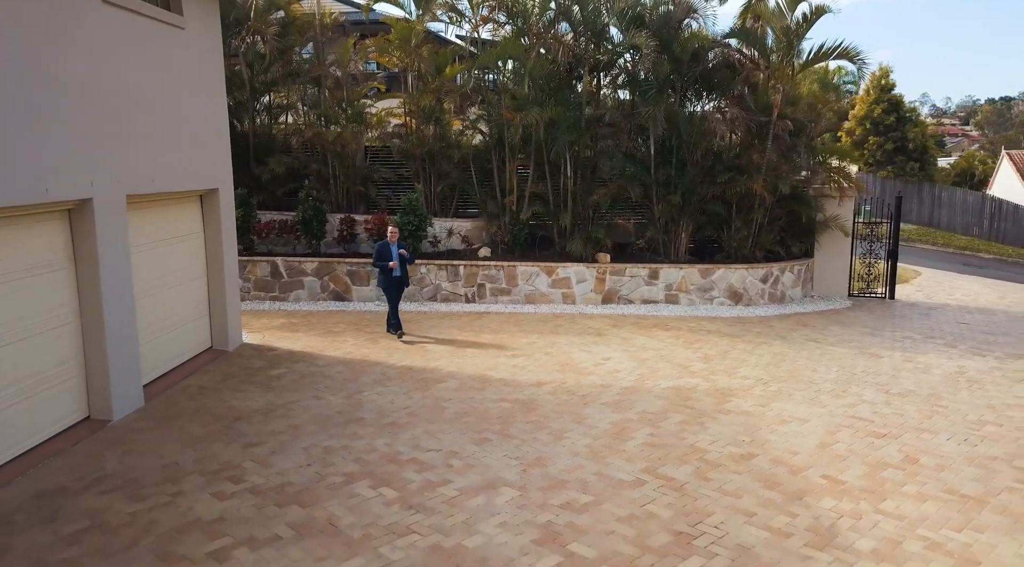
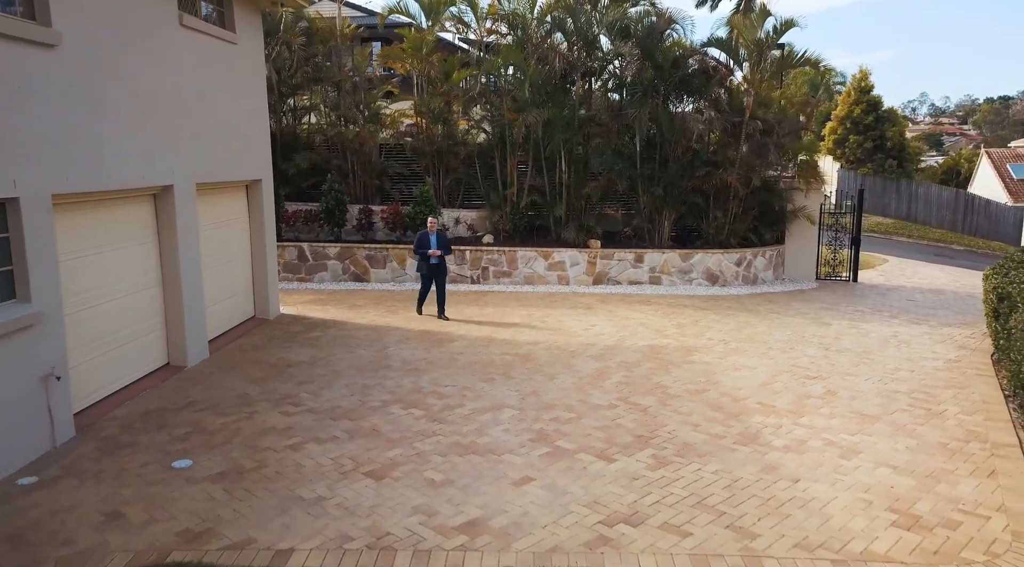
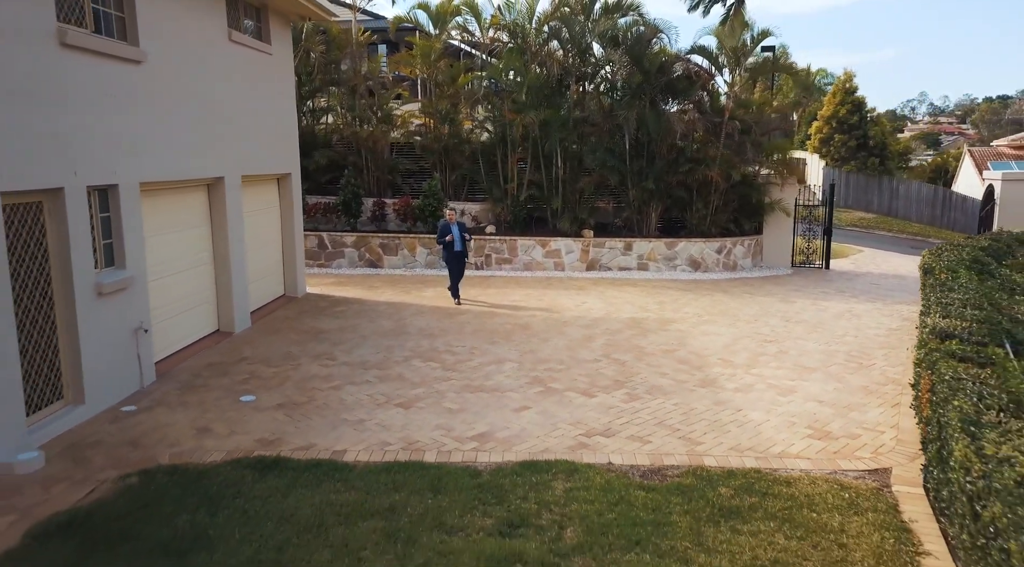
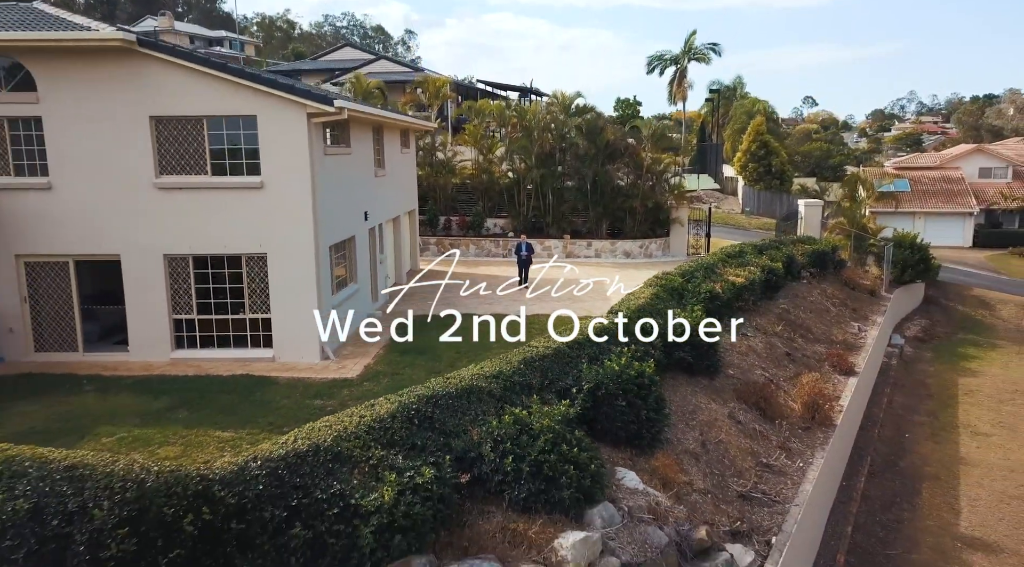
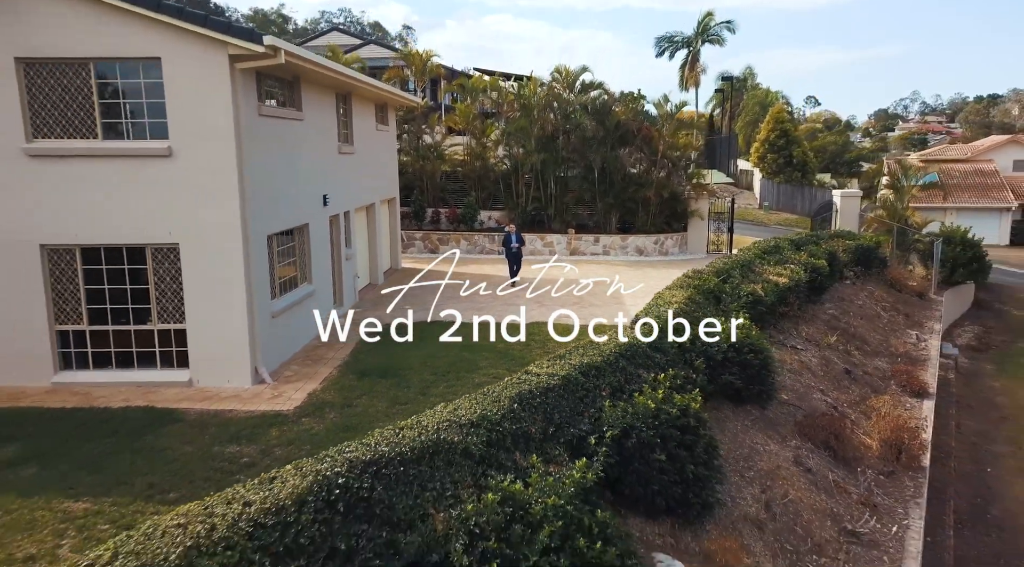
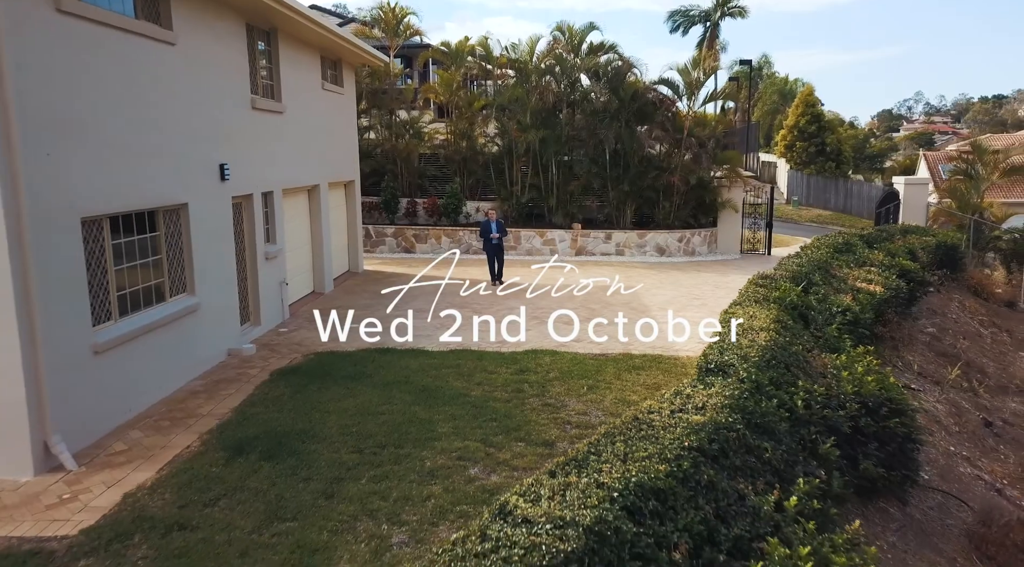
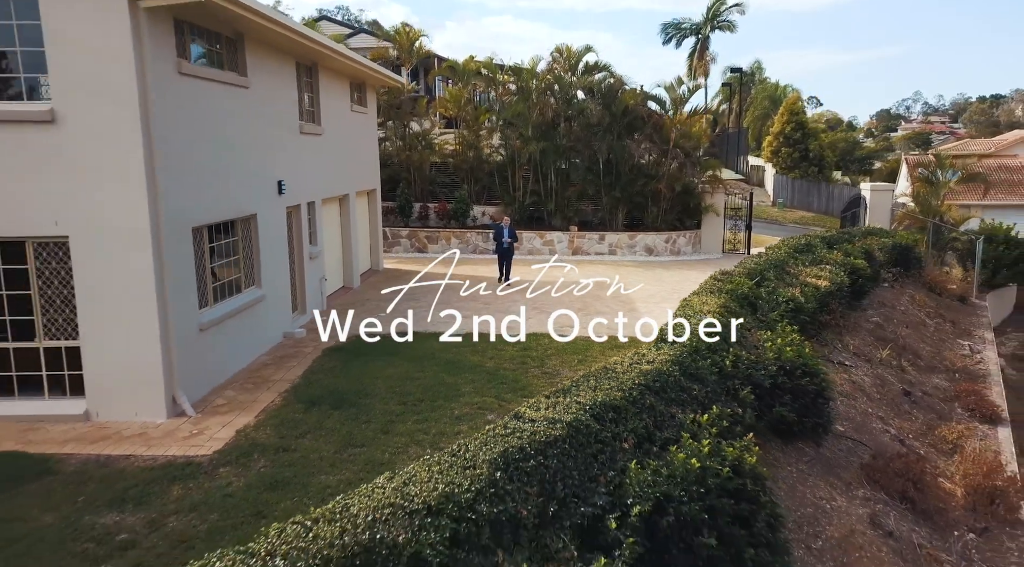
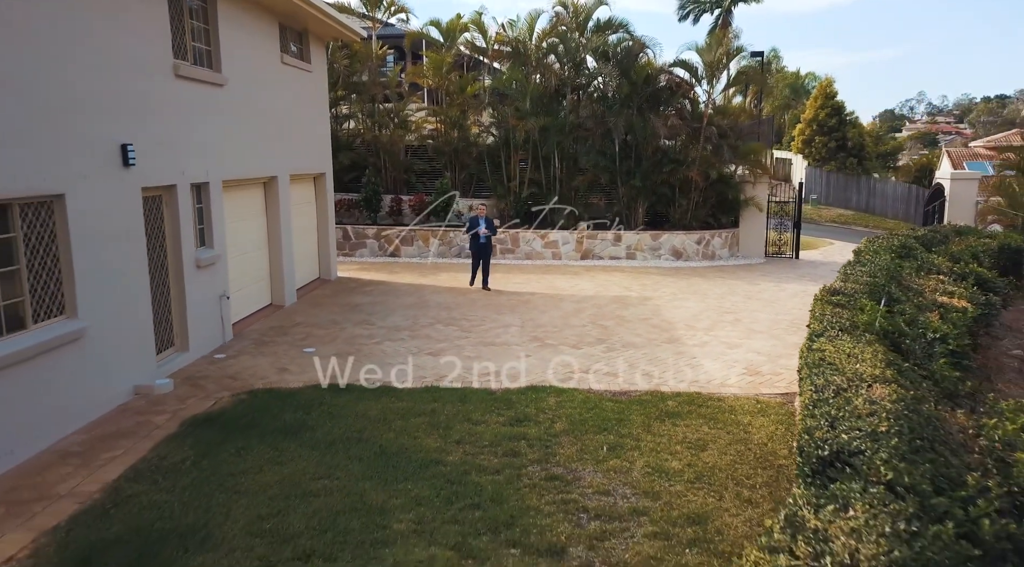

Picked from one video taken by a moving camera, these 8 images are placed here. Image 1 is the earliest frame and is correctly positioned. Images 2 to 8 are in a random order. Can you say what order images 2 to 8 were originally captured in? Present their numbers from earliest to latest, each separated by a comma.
2, 3, 8, 6, 7, 5, 4
